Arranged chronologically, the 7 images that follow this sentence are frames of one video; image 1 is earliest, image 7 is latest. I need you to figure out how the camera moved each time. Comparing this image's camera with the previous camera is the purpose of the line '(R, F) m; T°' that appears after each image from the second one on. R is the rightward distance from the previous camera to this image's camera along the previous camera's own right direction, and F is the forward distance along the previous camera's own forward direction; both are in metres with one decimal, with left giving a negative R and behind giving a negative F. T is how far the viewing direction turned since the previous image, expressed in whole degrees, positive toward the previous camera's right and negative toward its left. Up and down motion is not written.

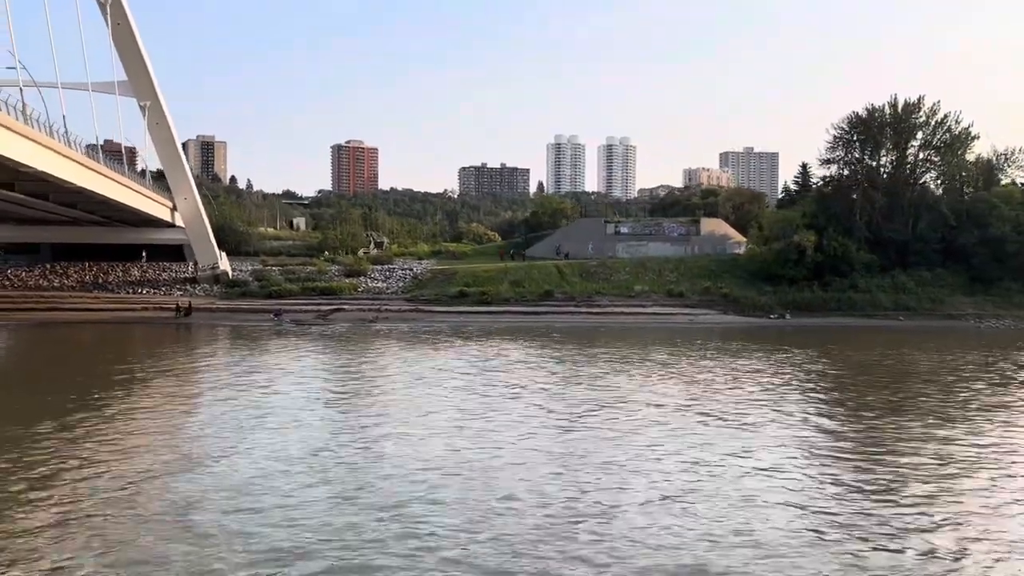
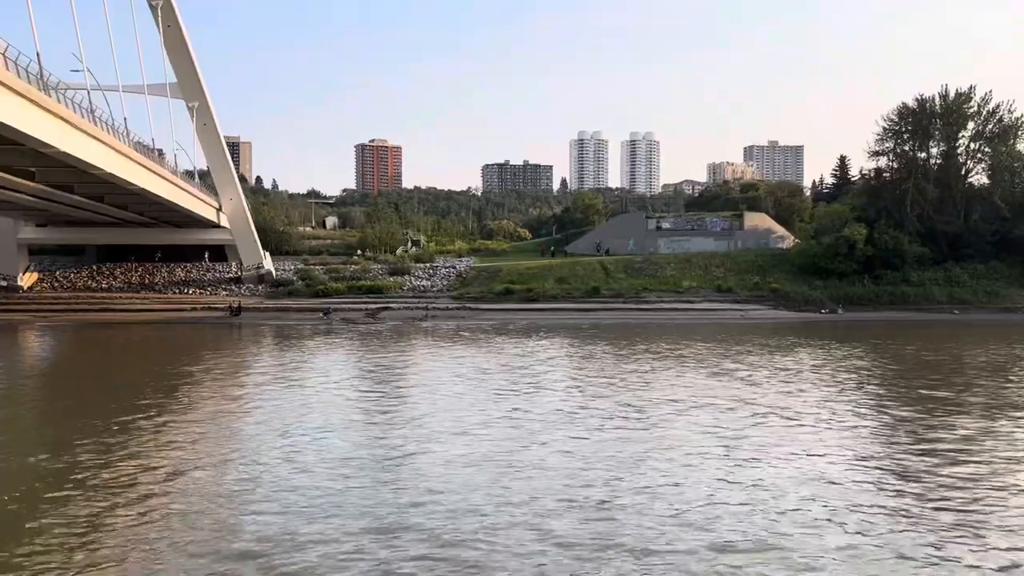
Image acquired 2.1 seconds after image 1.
(-0.7, +0.1) m; -1°
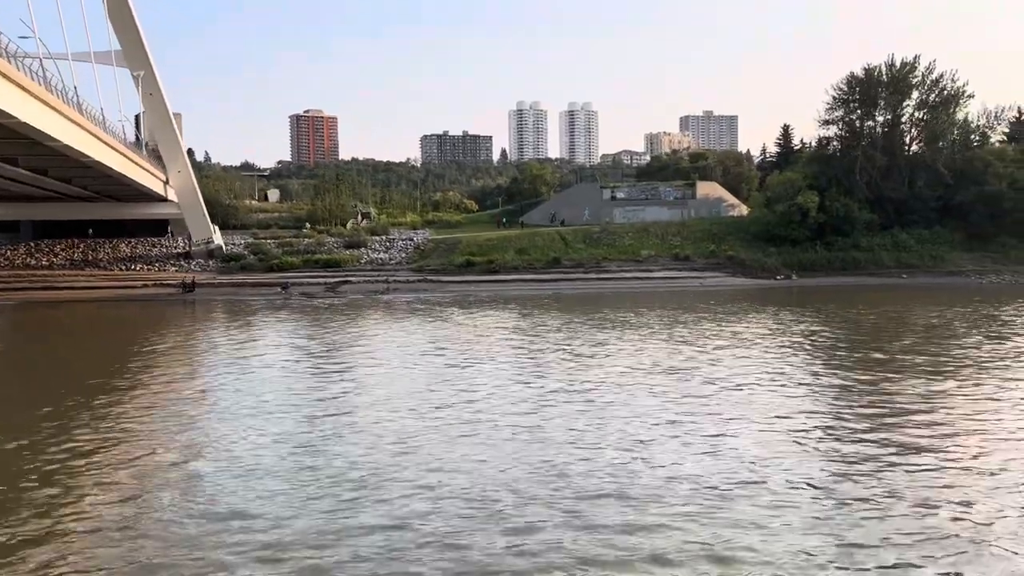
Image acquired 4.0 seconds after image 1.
(-0.6, +0.1) m; +4°
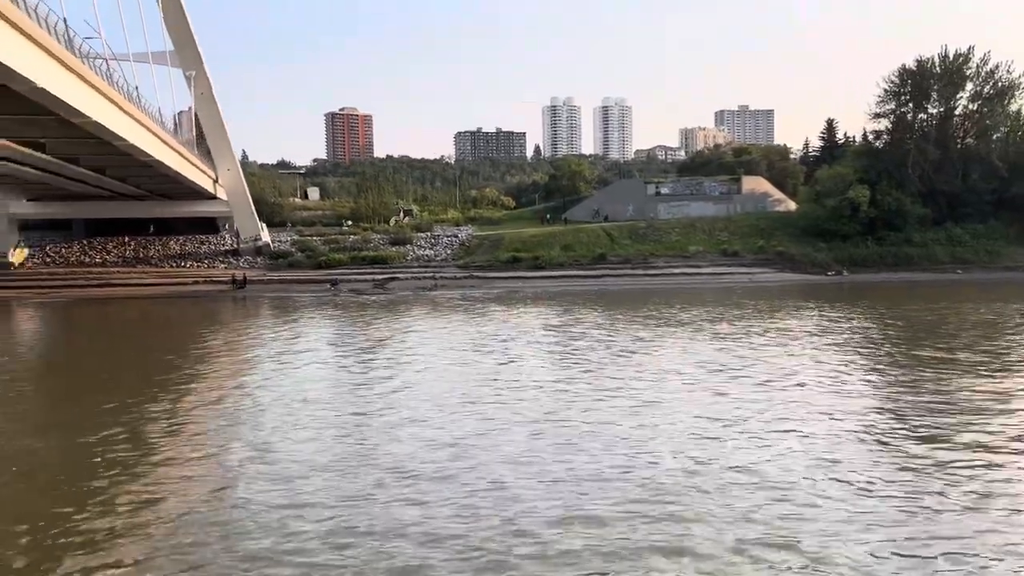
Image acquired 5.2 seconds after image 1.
(-0.4, 0.0) m; -2°
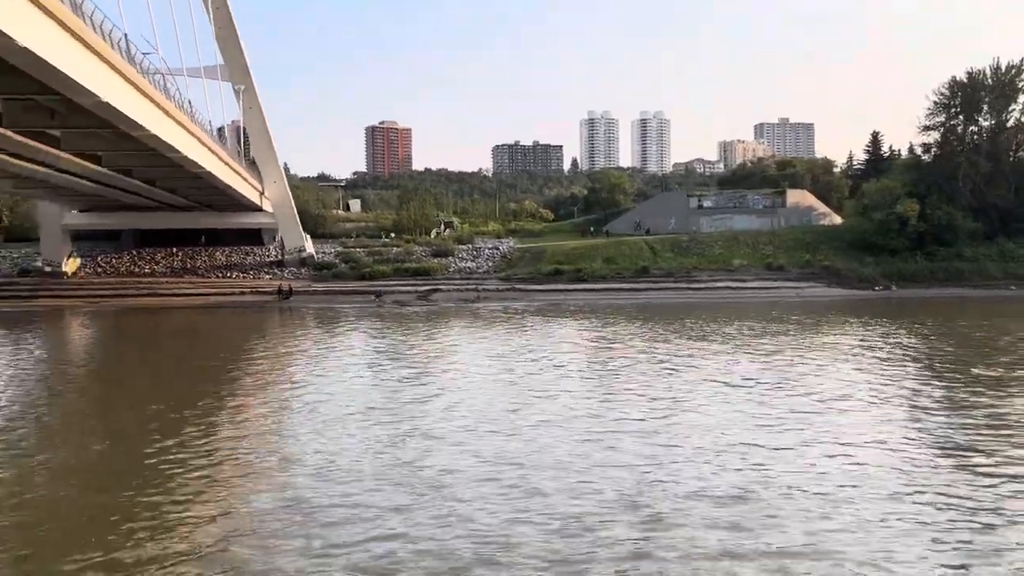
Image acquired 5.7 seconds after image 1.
(-0.2, 0.0) m; -2°
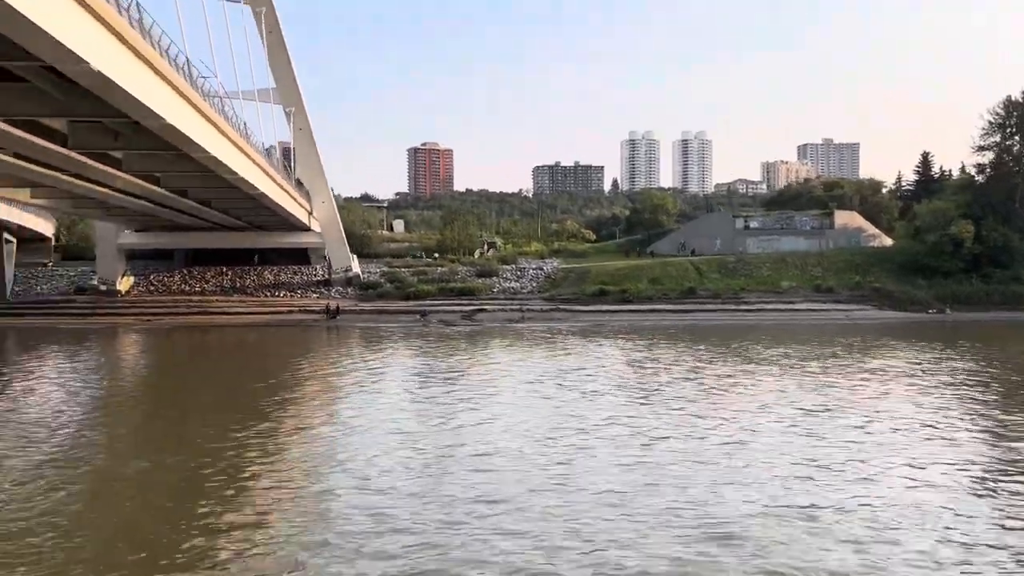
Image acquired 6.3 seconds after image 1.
(-0.1, 0.0) m; -3°
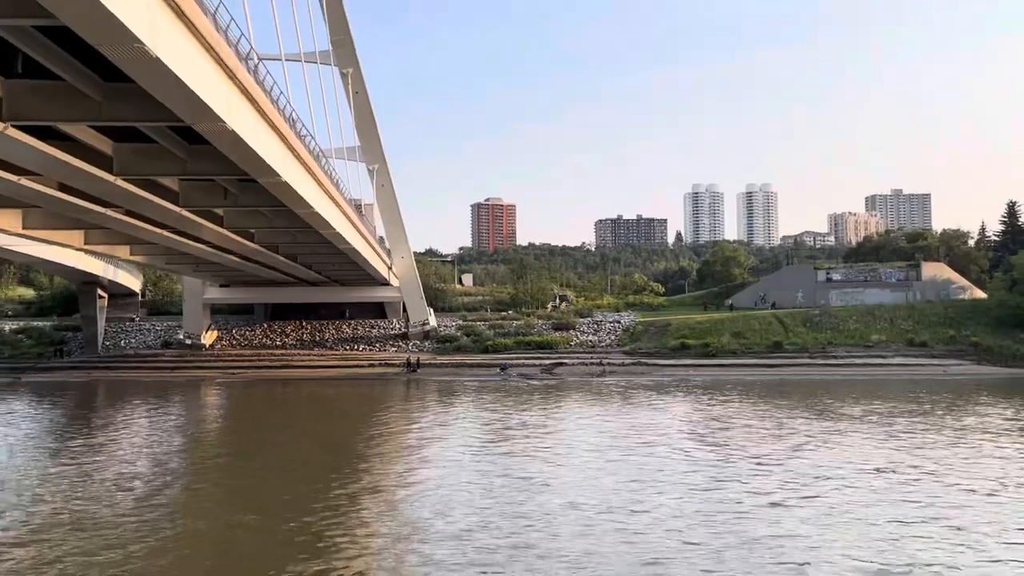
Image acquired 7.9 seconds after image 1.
(-0.5, +0.1) m; -4°
